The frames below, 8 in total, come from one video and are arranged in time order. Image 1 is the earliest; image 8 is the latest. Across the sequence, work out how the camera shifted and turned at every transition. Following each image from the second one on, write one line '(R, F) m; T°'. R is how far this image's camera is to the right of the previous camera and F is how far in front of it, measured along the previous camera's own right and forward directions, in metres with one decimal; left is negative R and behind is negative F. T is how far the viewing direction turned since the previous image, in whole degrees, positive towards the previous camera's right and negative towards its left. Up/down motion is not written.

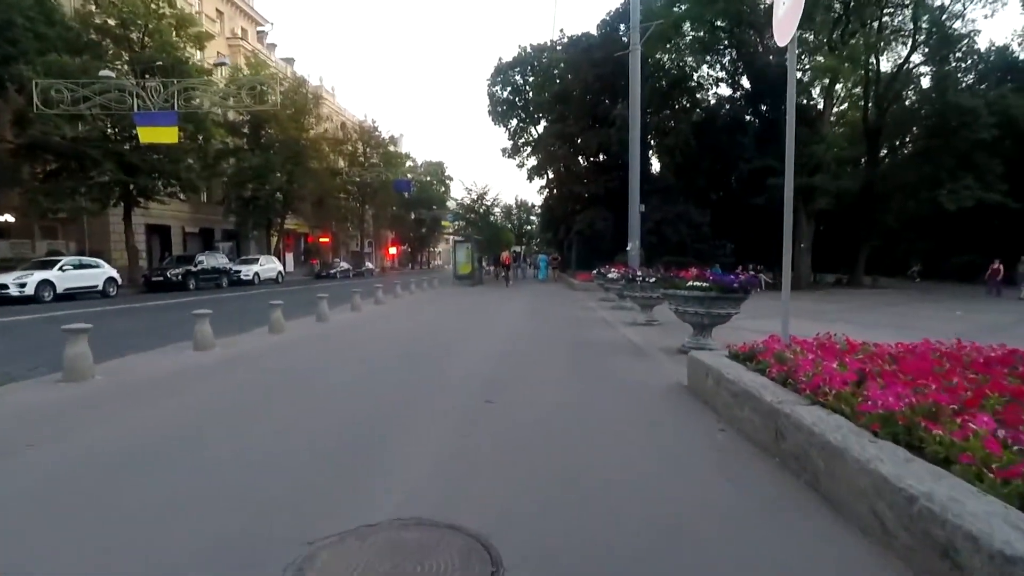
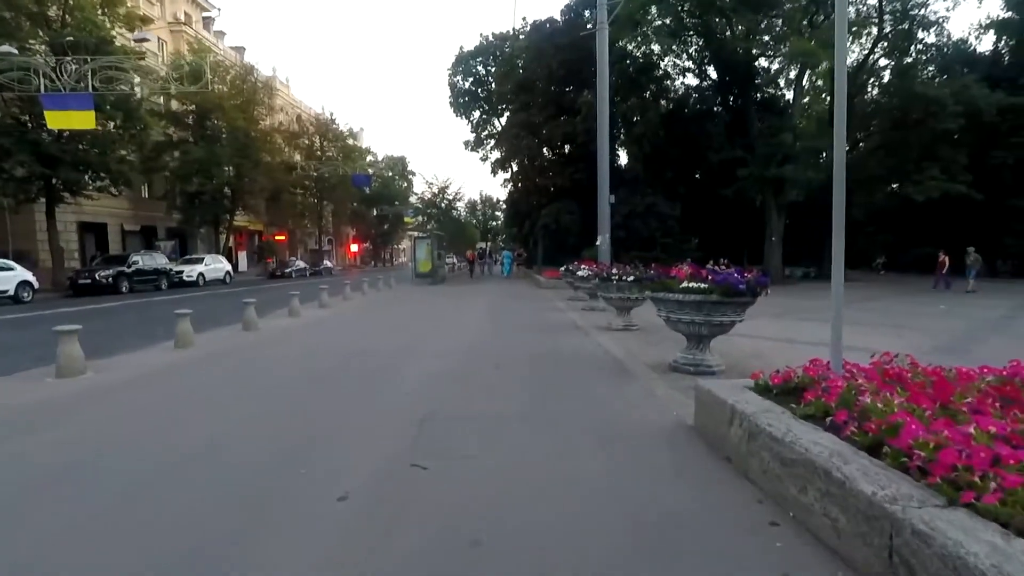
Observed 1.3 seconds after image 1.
(+0.2, +2.0) m; +3°
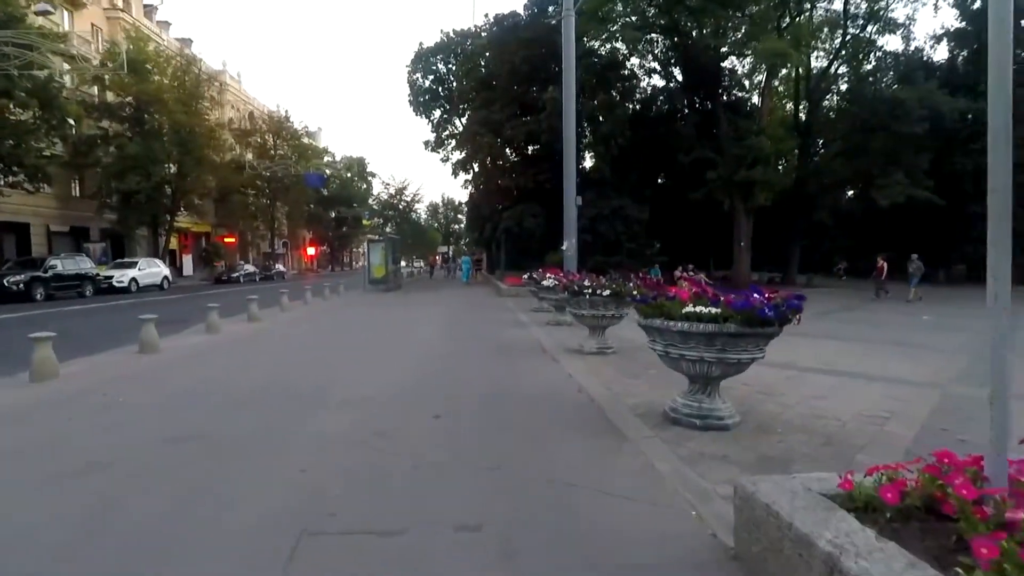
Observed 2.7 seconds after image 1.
(+0.2, +2.0) m; +4°
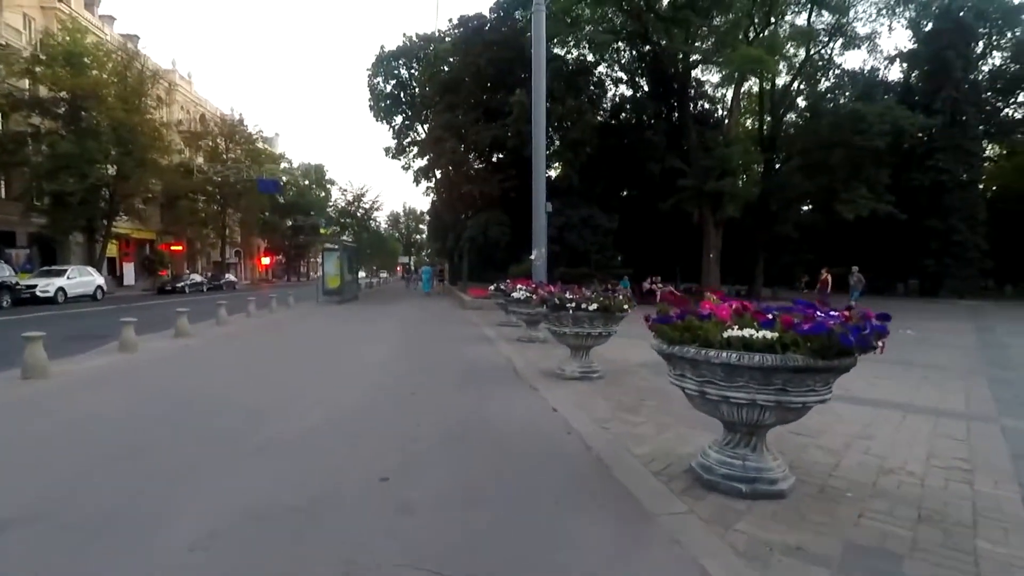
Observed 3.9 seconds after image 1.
(-0.1, +1.6) m; +4°
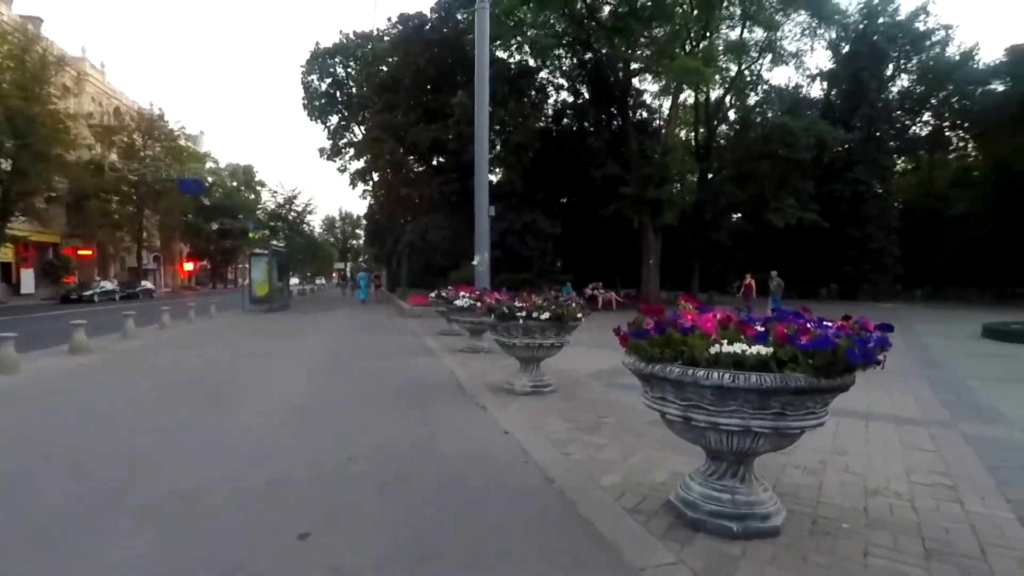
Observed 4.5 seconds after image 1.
(-0.1, +0.7) m; +6°
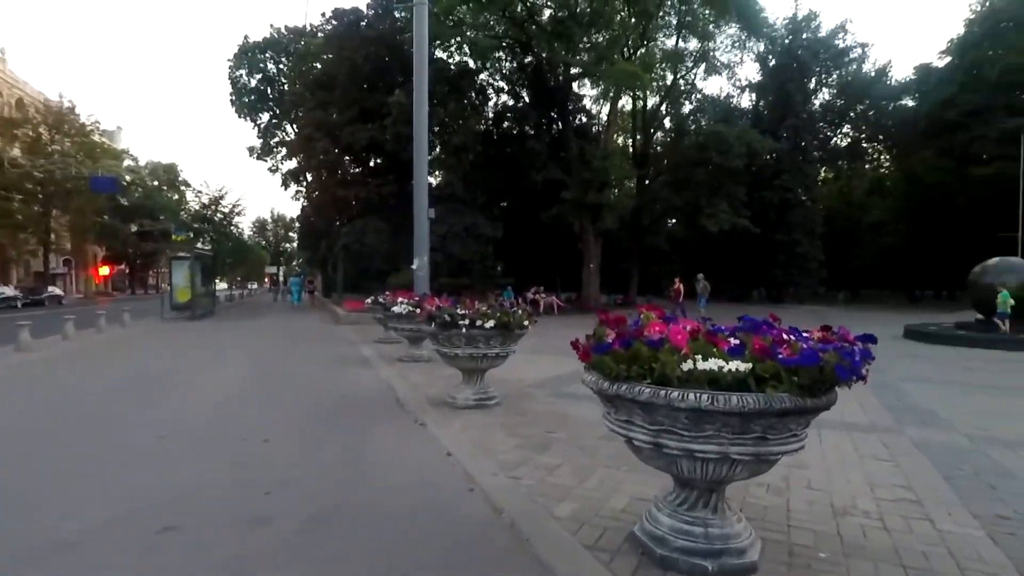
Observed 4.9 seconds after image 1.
(0.0, +0.5) m; +6°
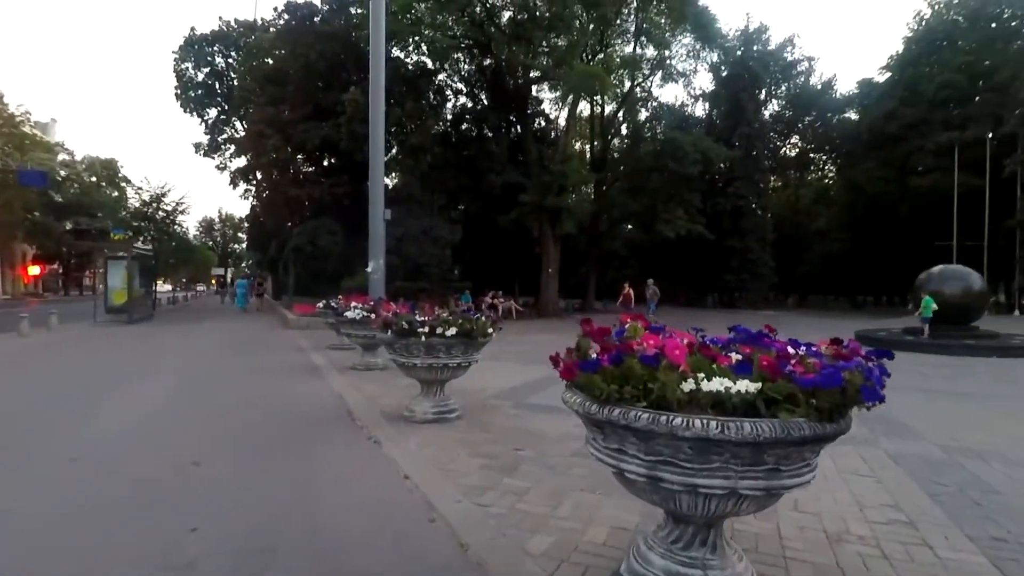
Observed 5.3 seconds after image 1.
(-0.1, +0.5) m; +4°
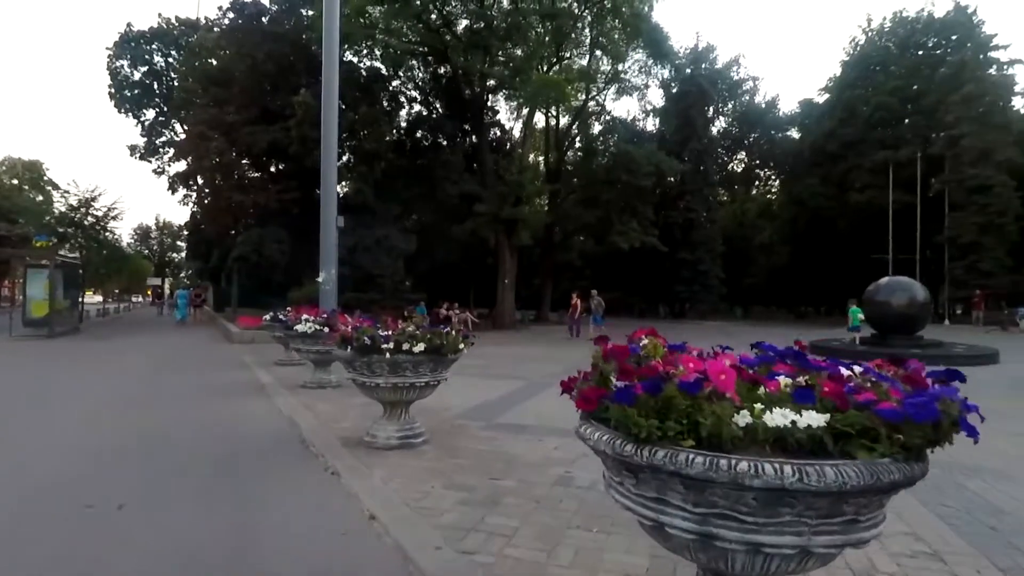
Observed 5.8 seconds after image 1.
(-0.2, +0.6) m; +5°
